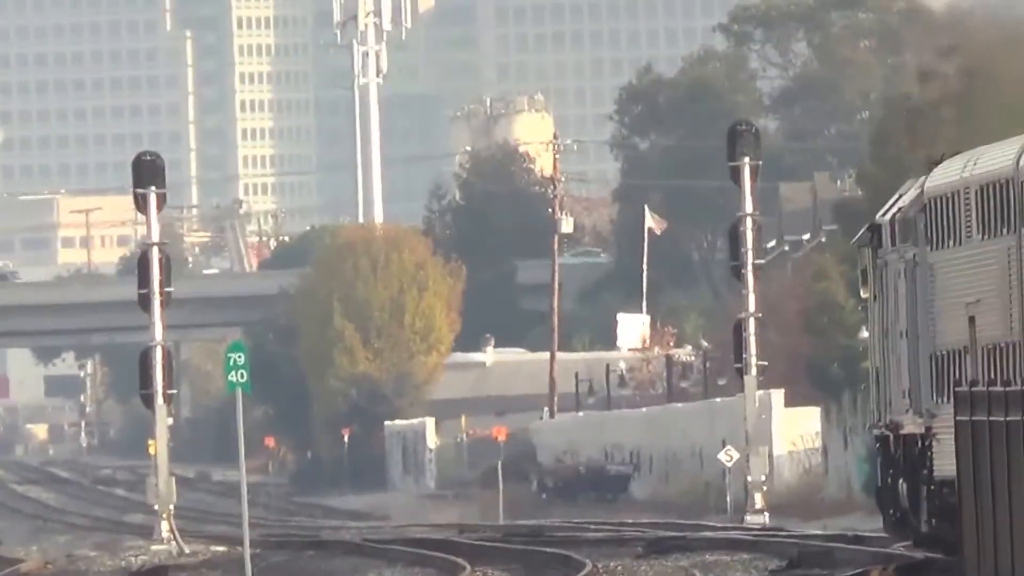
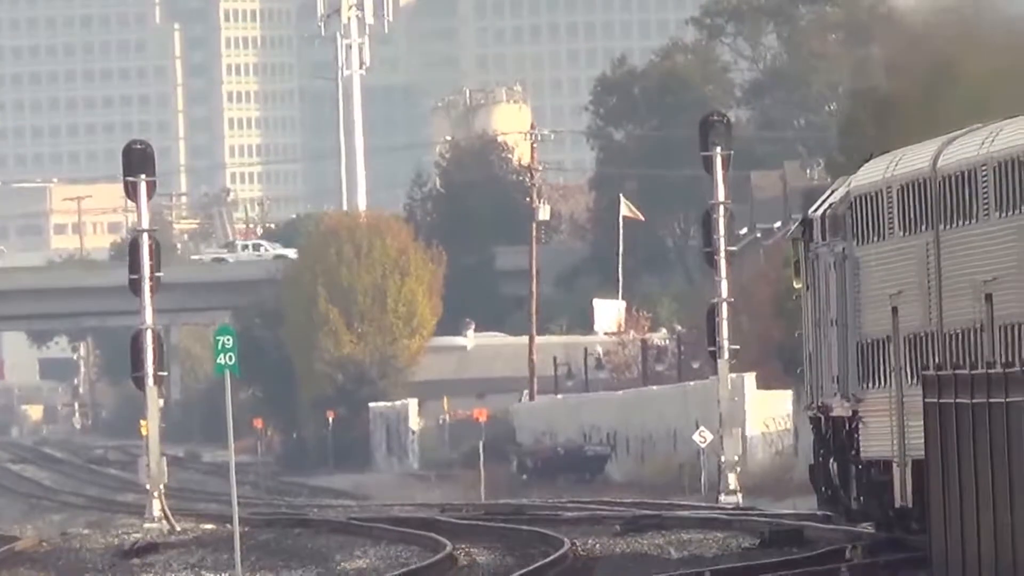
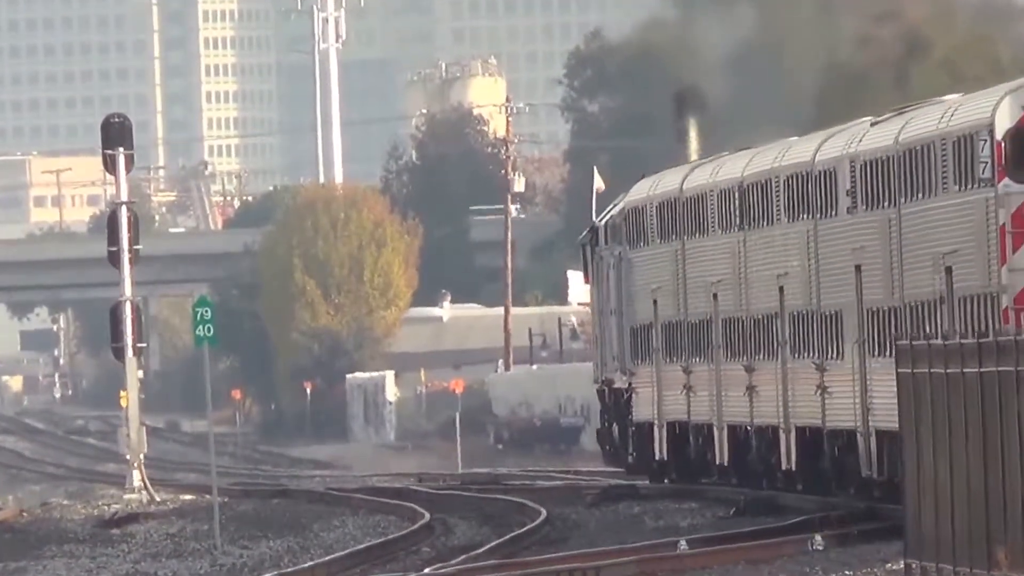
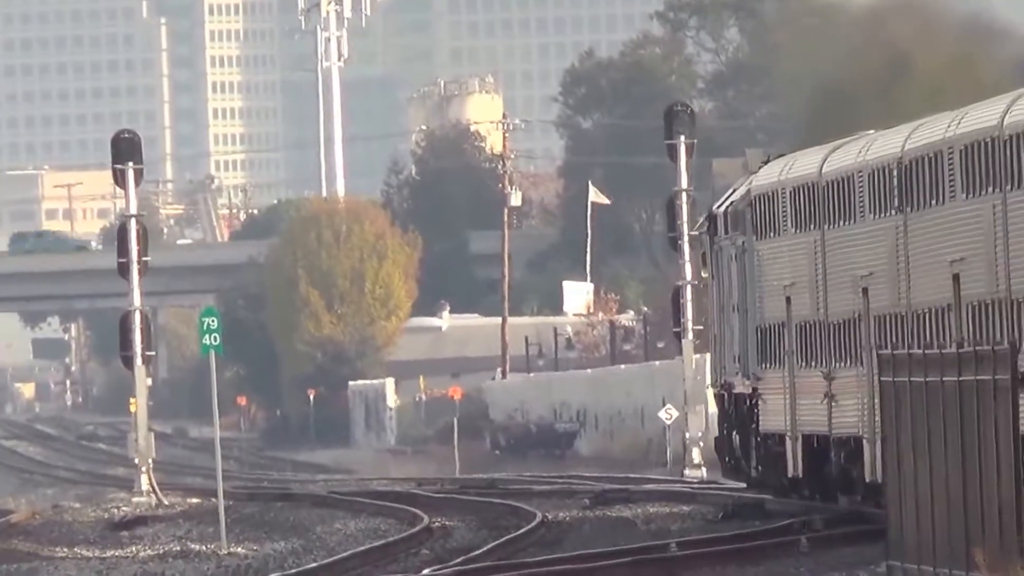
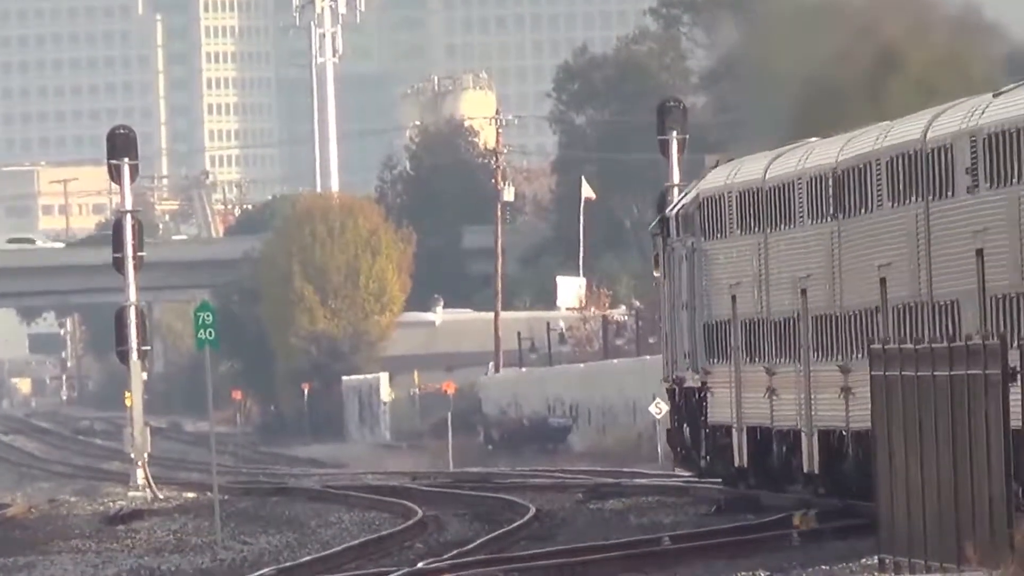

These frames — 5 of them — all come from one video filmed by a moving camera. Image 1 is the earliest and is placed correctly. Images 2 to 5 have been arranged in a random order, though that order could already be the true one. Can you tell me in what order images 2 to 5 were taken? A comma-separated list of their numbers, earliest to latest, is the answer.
2, 4, 5, 3
